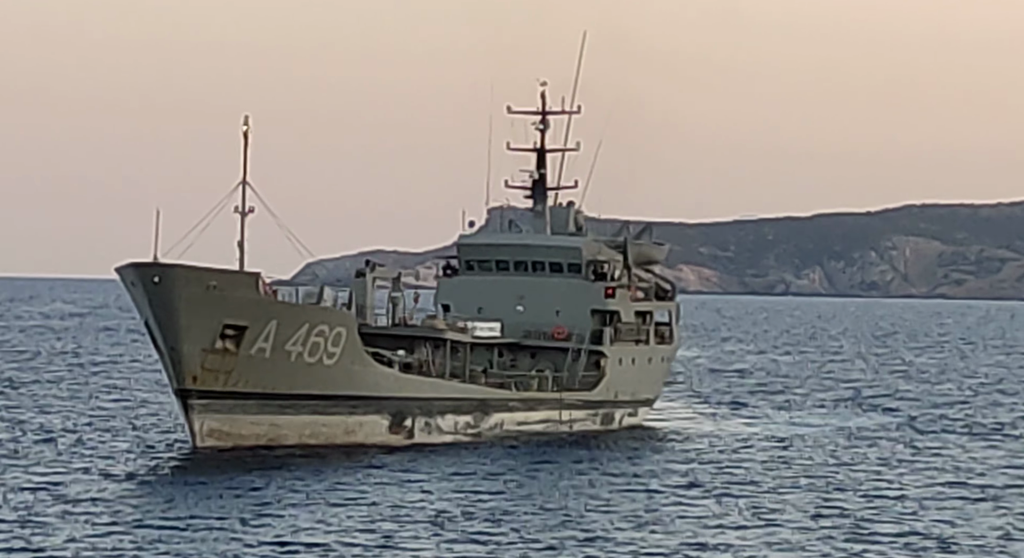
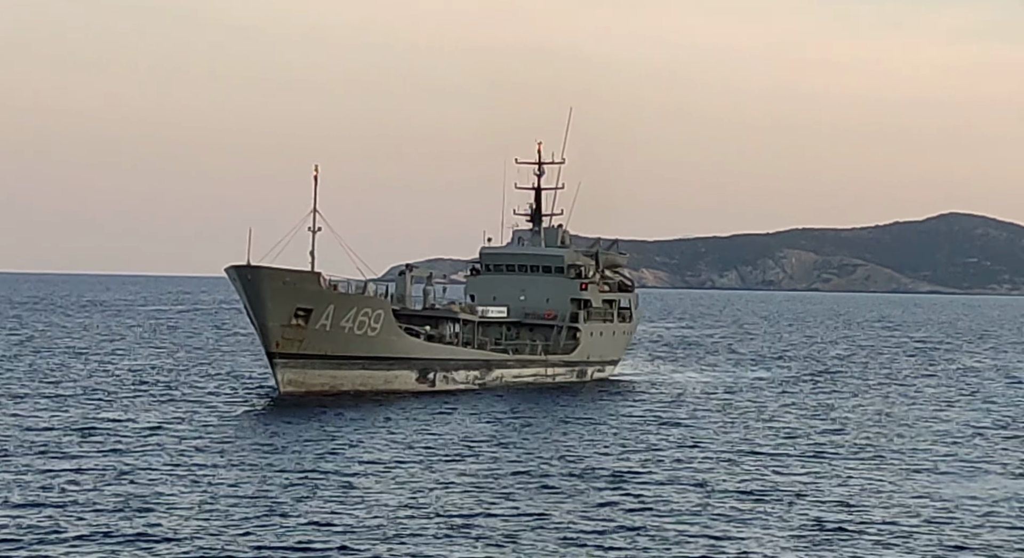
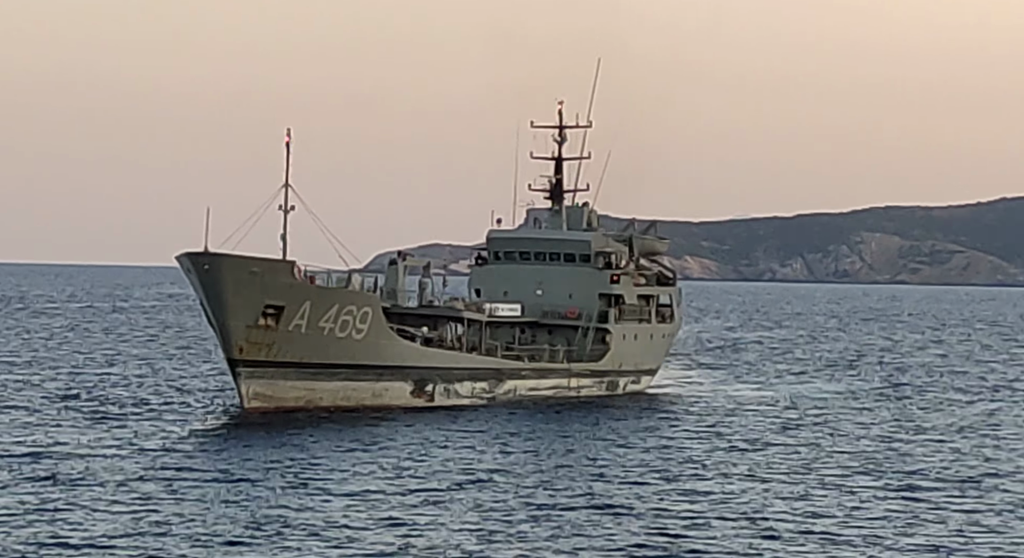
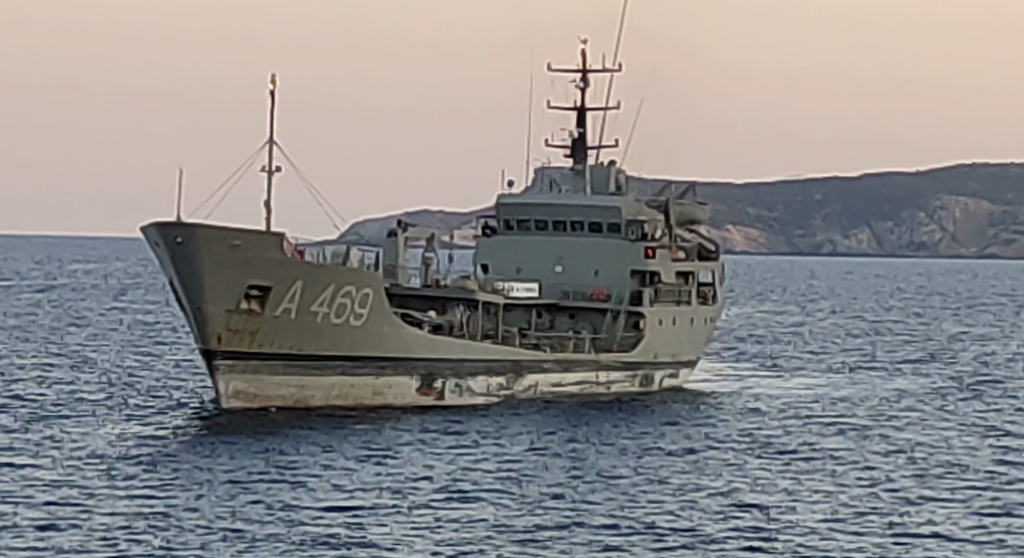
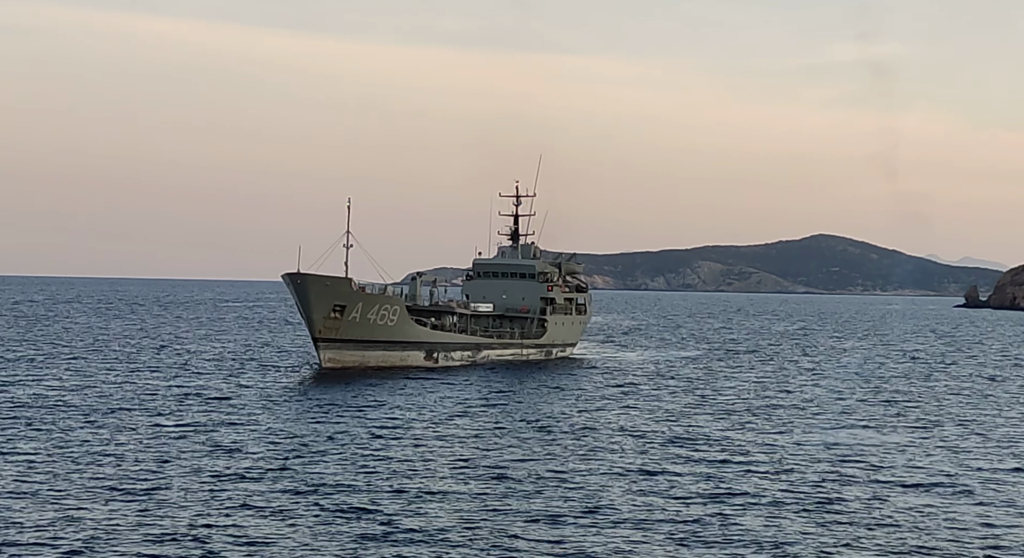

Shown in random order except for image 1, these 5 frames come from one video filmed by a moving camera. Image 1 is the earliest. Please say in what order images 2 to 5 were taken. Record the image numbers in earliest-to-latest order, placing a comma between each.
4, 3, 2, 5
